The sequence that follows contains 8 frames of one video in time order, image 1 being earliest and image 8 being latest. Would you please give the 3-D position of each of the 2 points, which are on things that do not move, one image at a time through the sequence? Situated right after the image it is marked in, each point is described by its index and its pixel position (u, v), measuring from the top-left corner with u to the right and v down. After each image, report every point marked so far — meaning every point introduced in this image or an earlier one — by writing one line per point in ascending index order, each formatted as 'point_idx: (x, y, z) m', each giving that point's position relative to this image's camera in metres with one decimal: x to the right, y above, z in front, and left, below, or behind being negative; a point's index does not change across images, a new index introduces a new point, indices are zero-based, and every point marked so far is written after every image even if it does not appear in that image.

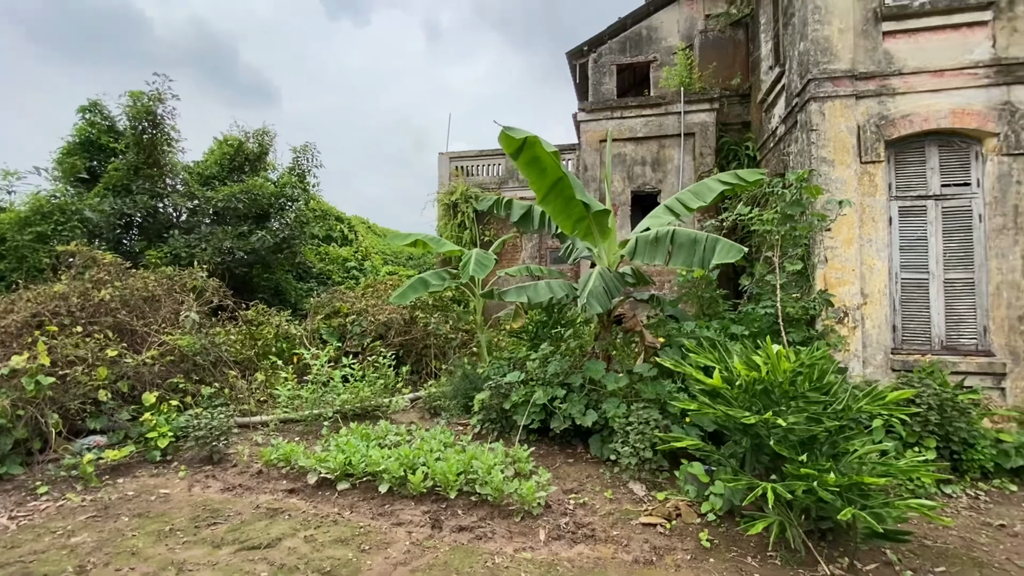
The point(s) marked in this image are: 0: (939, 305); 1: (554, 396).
0: (+4.9, -0.2, +5.6) m
1: (+0.4, -1.2, +5.1) m
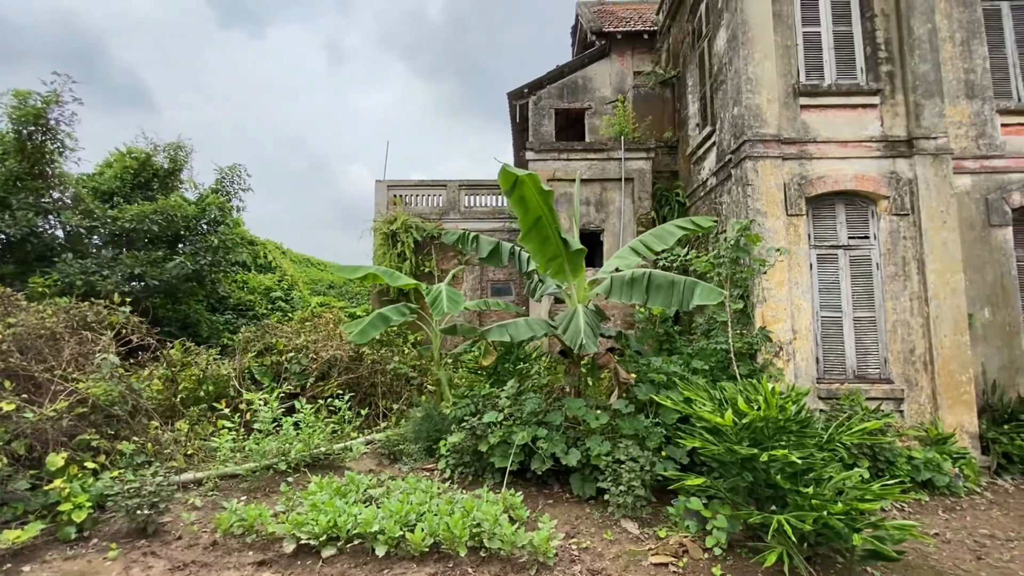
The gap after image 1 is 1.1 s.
0: (+4.5, -0.7, +6.4) m
1: (+0.2, -1.6, +5.0) m
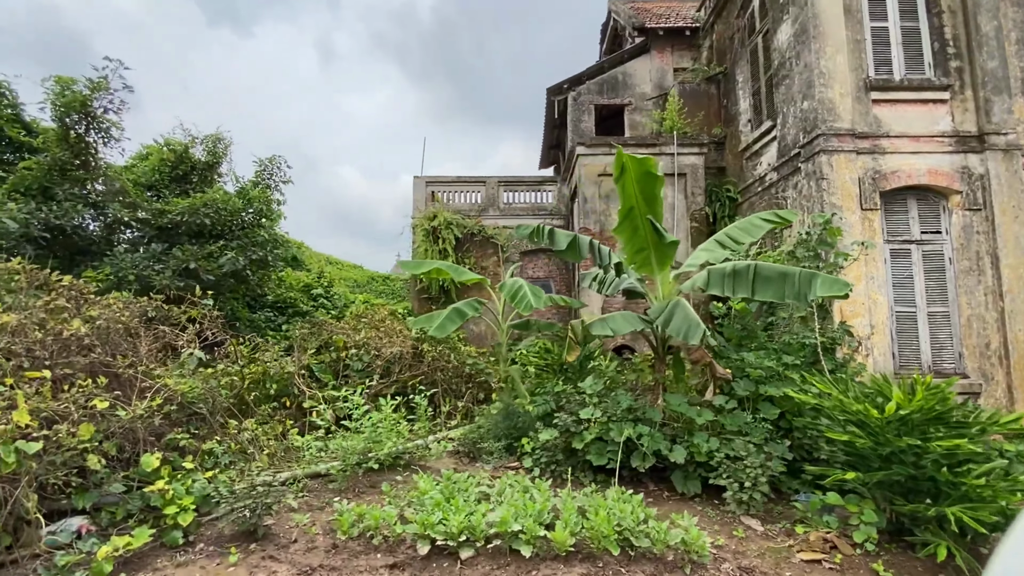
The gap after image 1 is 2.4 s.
0: (+5.5, -0.6, +6.4) m
1: (+1.2, -1.5, +4.9) m
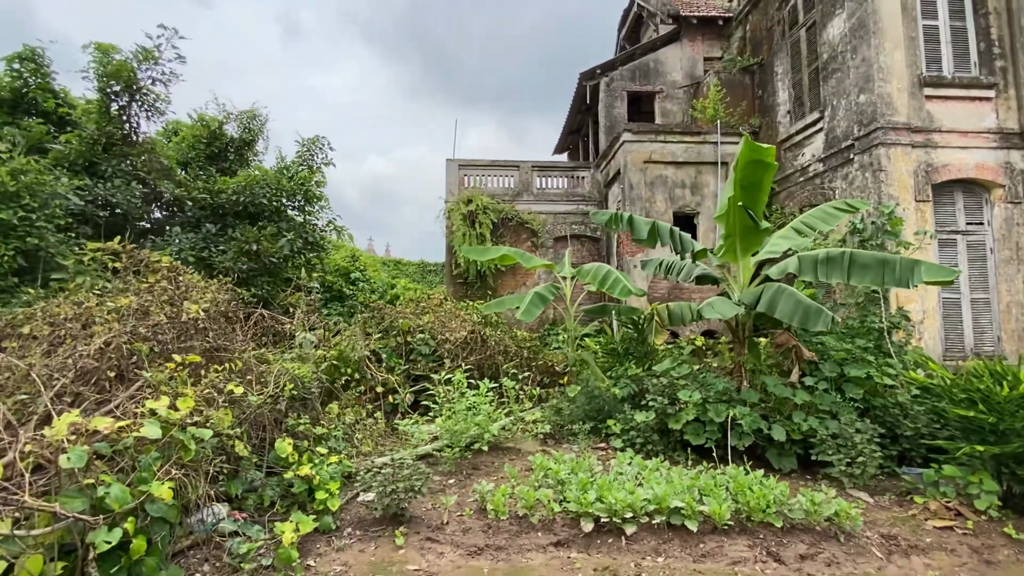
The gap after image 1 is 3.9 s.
0: (+6.5, -0.4, +6.9) m
1: (+2.3, -1.3, +5.1) m
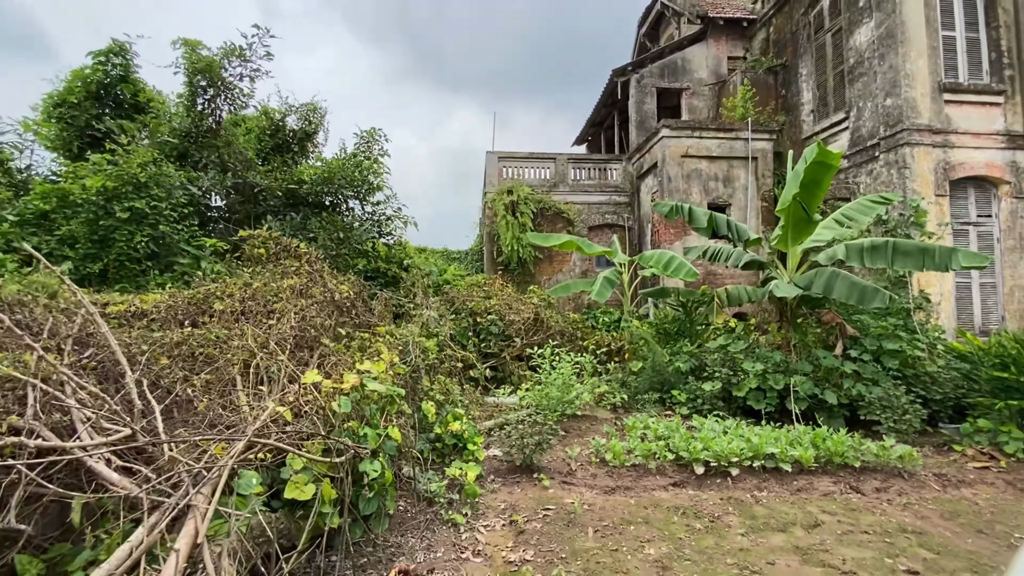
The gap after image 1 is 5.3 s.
0: (+7.5, -0.2, +7.8) m
1: (+3.4, -1.1, +5.9) m
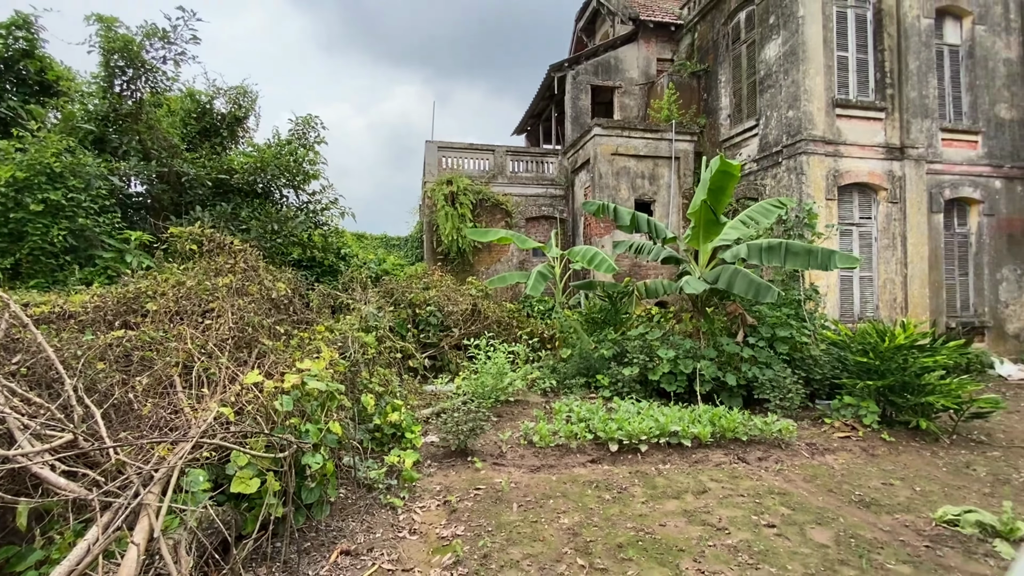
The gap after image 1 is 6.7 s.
0: (+6.4, -0.1, +8.9) m
1: (+2.5, -1.1, +6.6) m
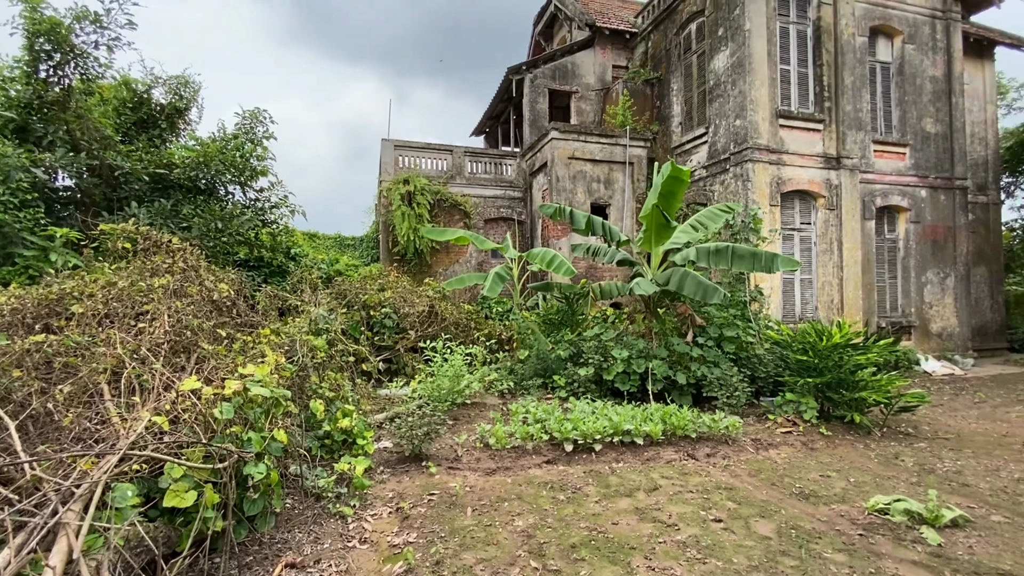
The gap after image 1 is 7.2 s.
0: (+5.6, -0.1, +9.4) m
1: (+1.9, -1.1, +6.8) m
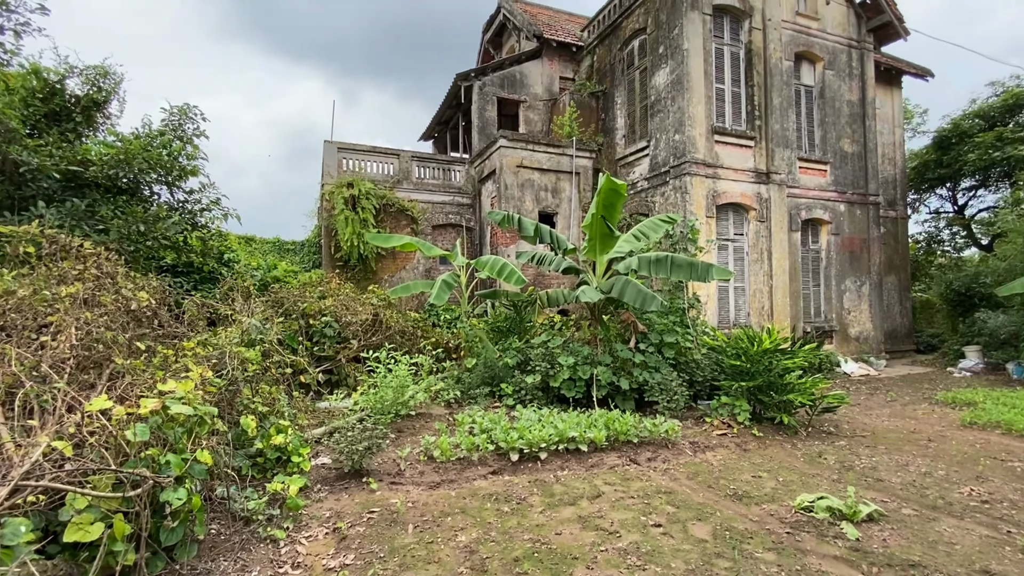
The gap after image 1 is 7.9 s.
0: (+4.5, -0.3, +9.9) m
1: (+1.2, -1.2, +6.9) m
